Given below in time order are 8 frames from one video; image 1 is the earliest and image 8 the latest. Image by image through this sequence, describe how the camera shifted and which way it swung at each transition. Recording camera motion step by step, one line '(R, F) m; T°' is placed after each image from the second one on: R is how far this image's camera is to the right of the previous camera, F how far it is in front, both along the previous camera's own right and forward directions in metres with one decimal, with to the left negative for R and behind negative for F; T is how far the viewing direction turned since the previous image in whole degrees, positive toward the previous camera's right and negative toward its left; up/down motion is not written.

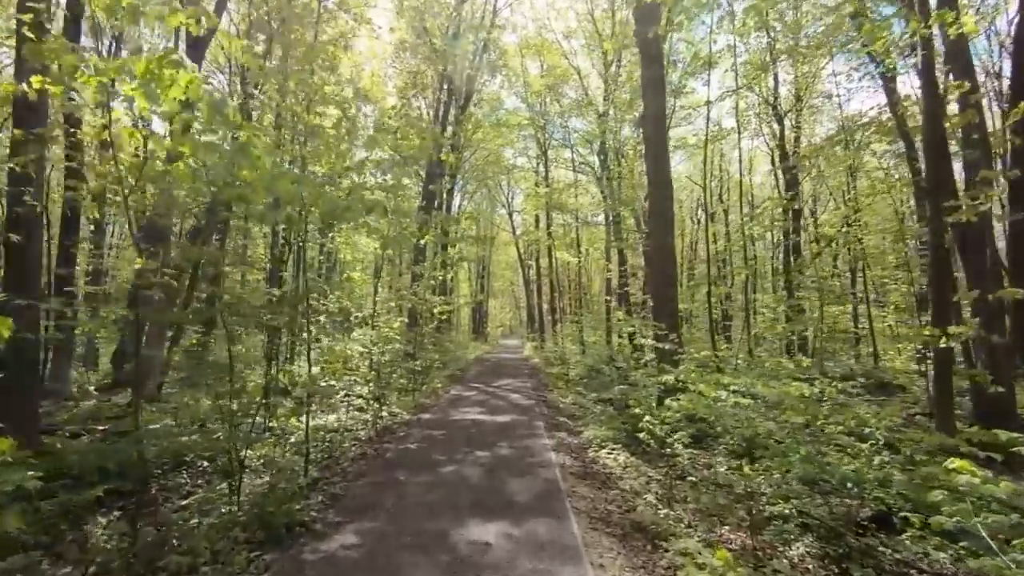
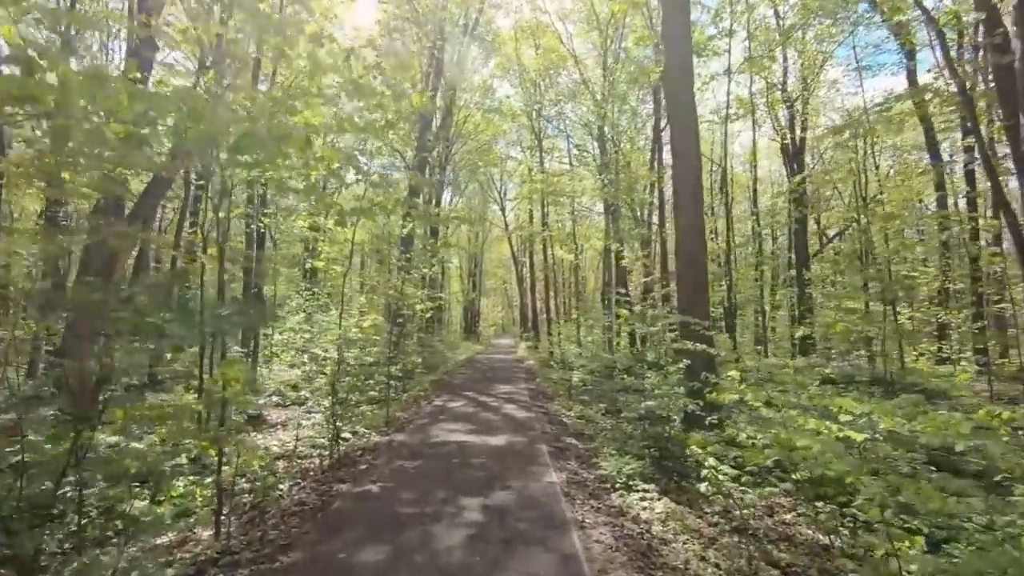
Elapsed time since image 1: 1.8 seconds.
(0.0, +1.6) m; +1°
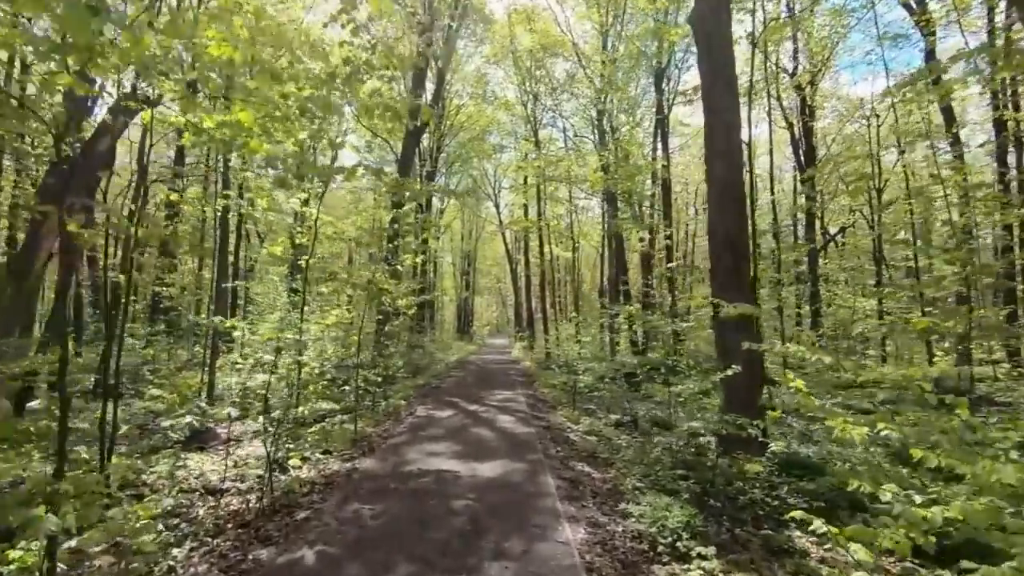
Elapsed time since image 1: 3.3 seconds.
(0.0, +1.4) m; +1°
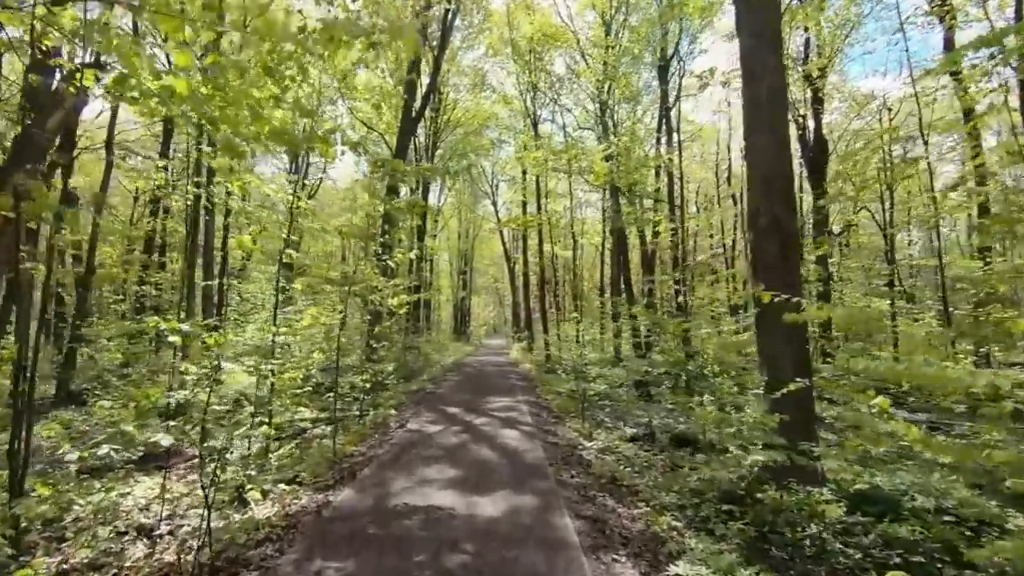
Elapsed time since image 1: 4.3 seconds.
(-0.1, +0.9) m; 0°
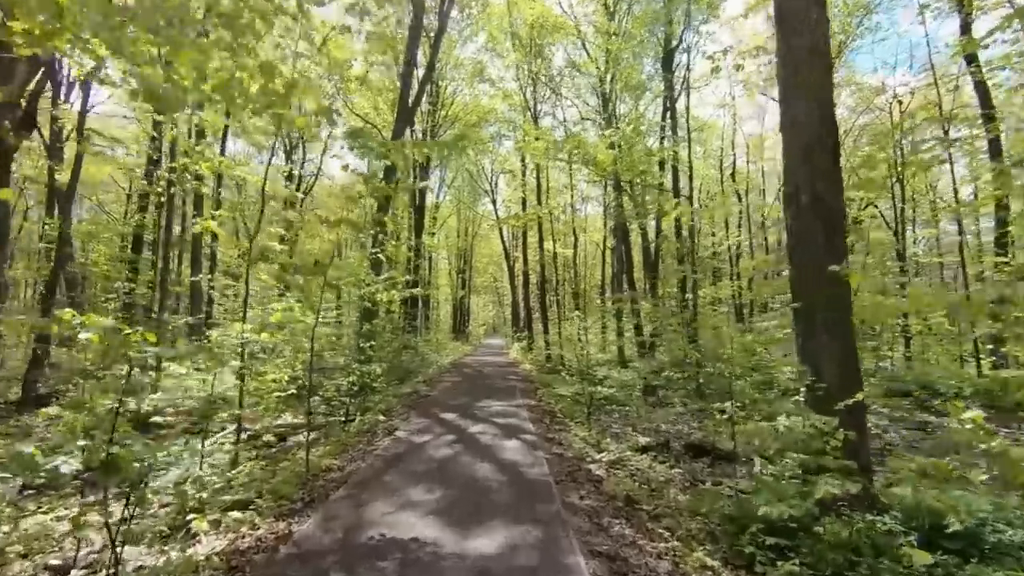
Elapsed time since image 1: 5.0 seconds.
(0.0, +0.7) m; 0°
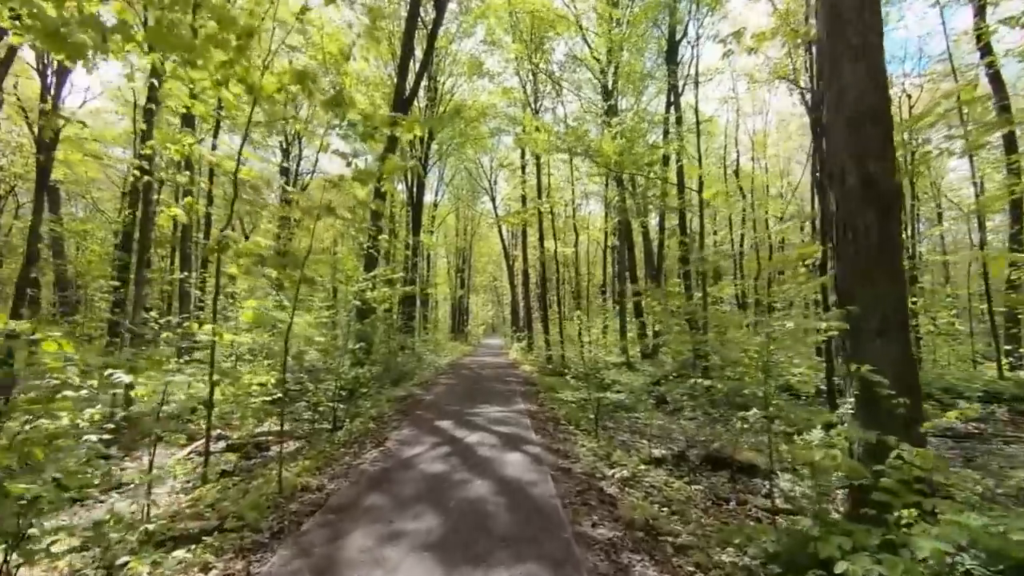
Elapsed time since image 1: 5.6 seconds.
(0.0, +0.6) m; 0°
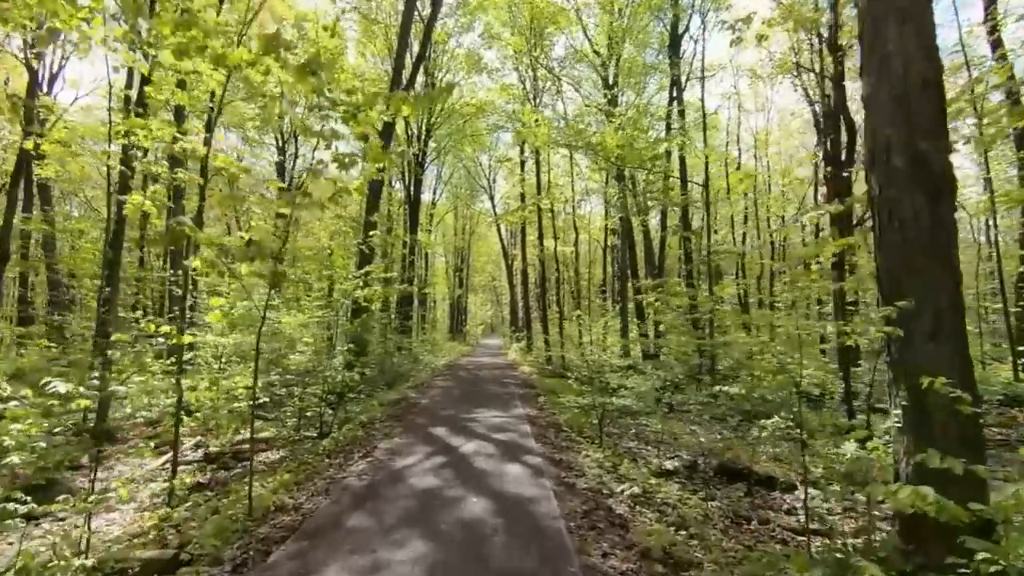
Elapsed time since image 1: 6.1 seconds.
(0.0, +0.4) m; 0°
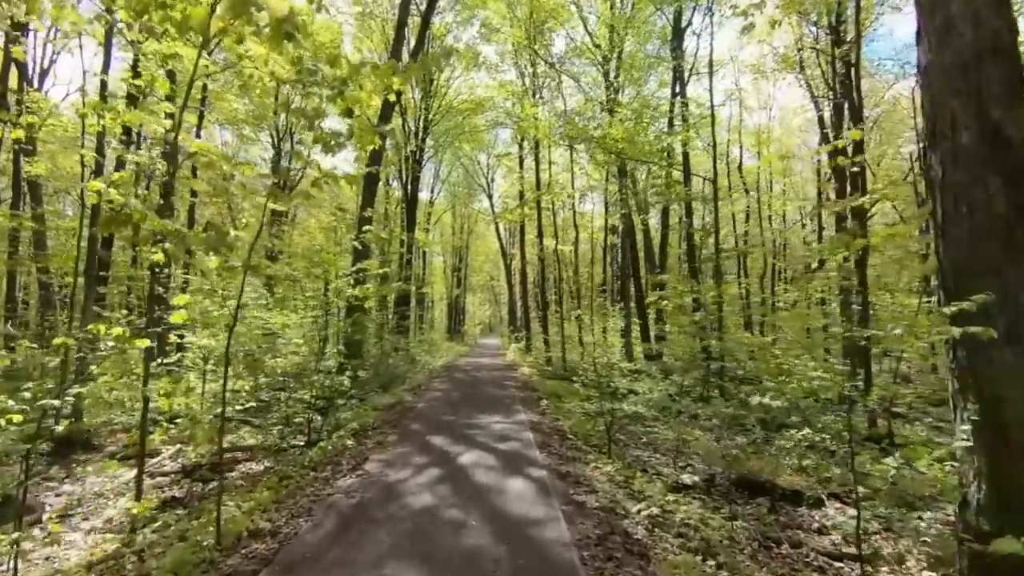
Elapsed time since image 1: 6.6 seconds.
(0.0, +0.4) m; 0°
